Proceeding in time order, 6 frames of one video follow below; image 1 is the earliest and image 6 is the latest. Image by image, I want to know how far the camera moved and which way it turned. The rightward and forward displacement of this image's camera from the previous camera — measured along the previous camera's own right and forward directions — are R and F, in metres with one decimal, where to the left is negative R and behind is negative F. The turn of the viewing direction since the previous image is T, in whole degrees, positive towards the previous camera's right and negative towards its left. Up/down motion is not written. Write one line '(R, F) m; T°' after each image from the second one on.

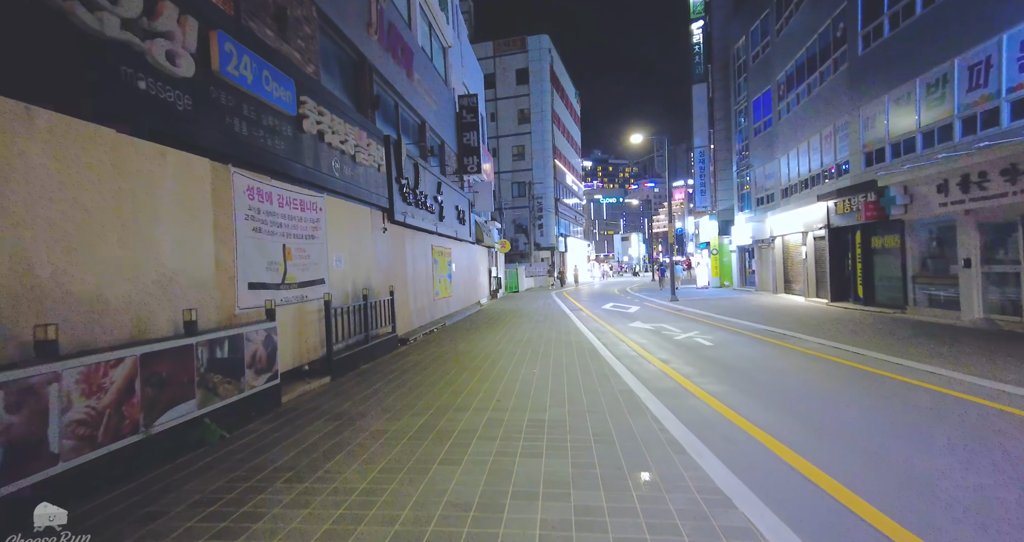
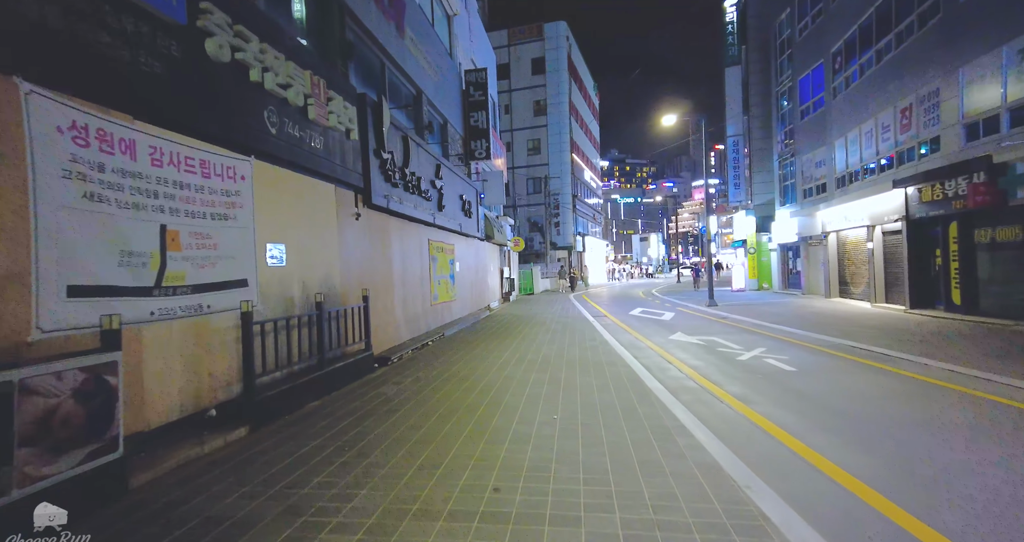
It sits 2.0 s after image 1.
(+0.1, +2.4) m; -2°
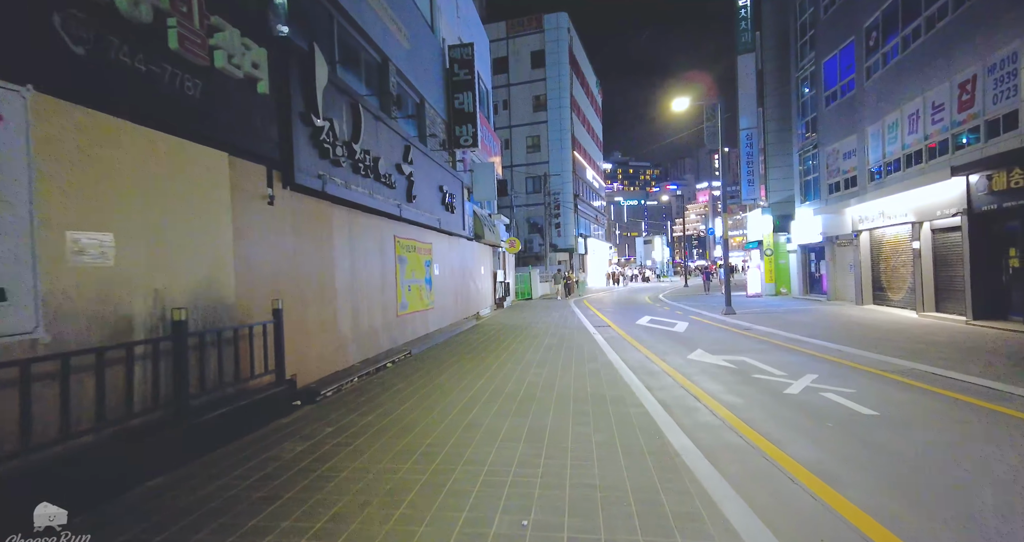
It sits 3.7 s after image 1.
(+0.4, +2.1) m; 0°
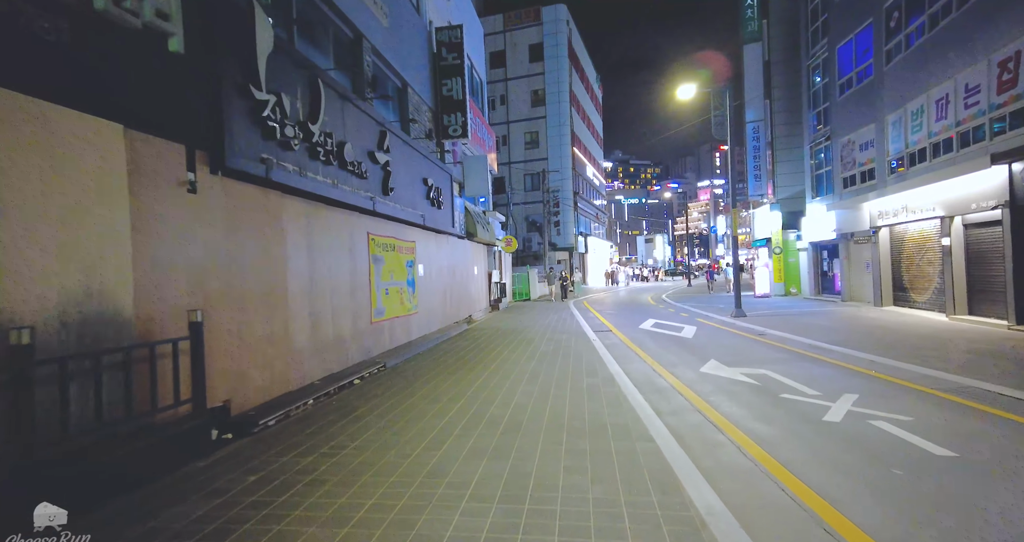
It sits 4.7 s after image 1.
(+0.2, +1.1) m; 0°
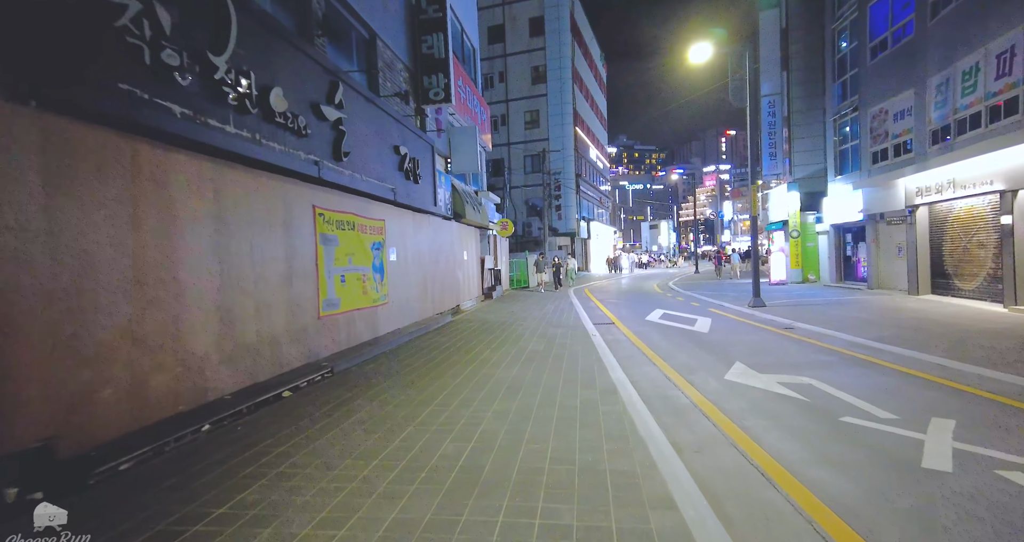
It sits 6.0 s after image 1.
(+0.4, +1.7) m; 0°
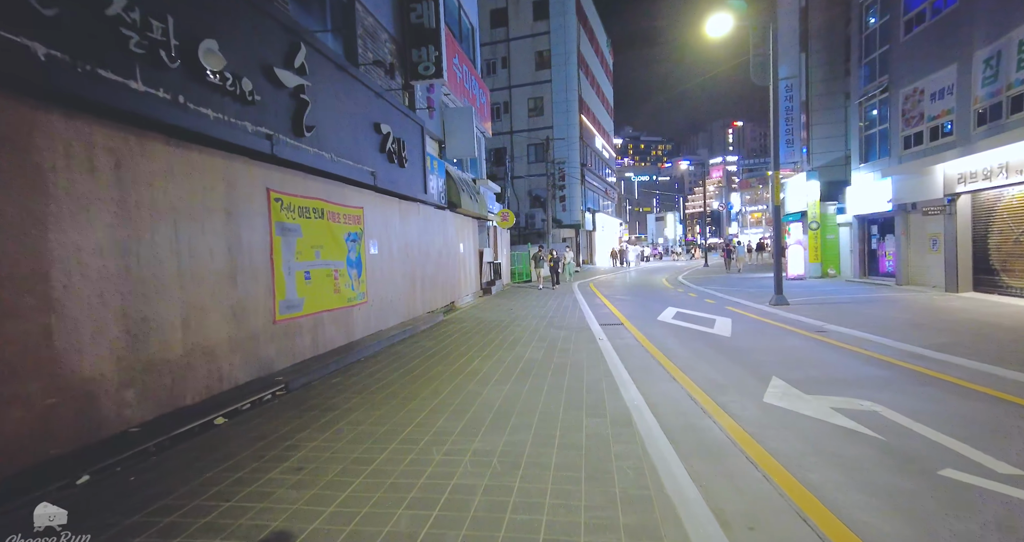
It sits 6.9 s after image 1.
(+0.2, +1.2) m; -1°
